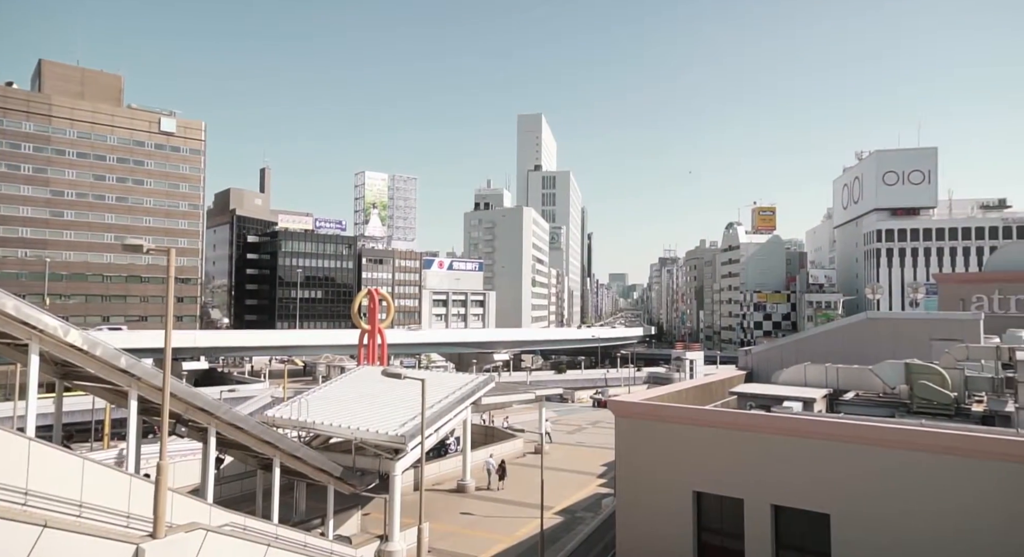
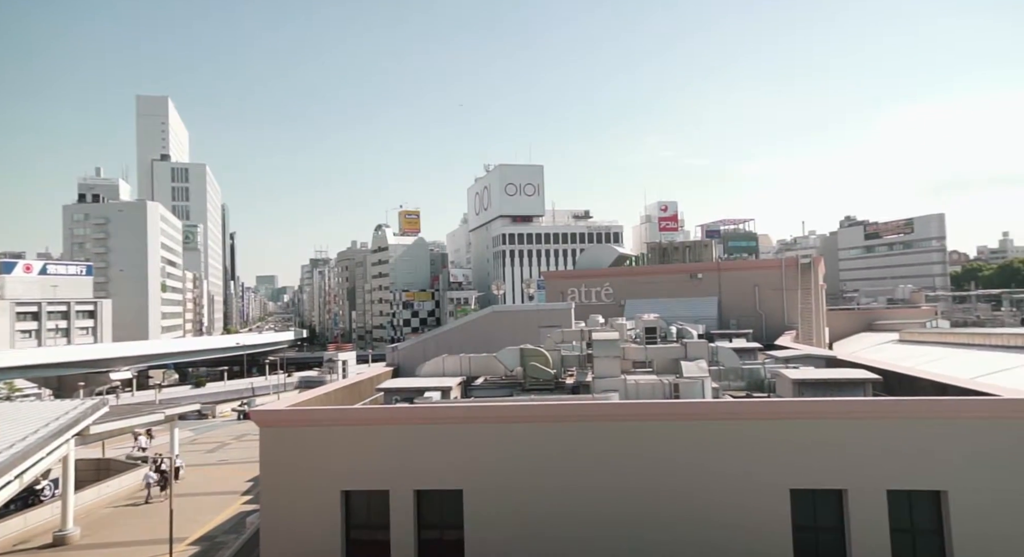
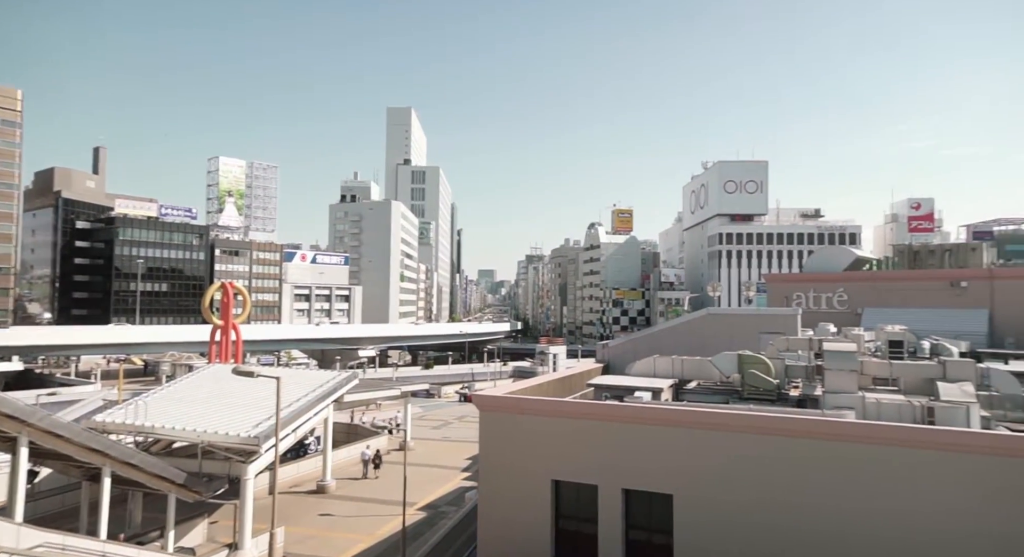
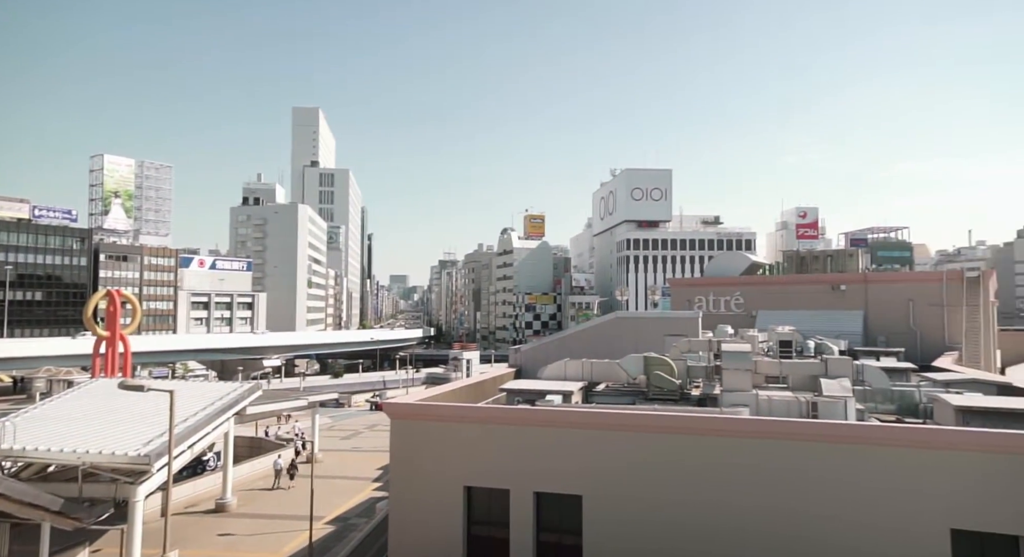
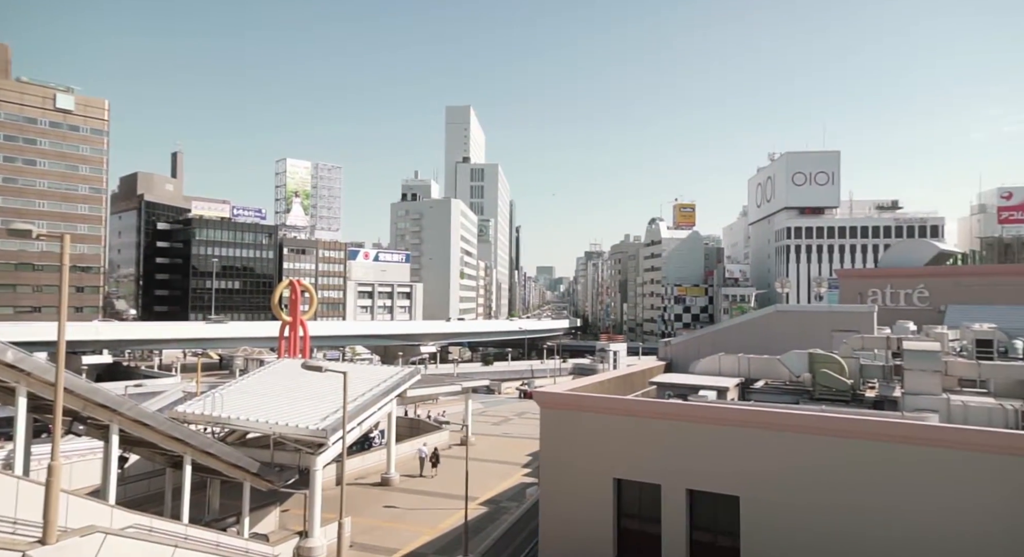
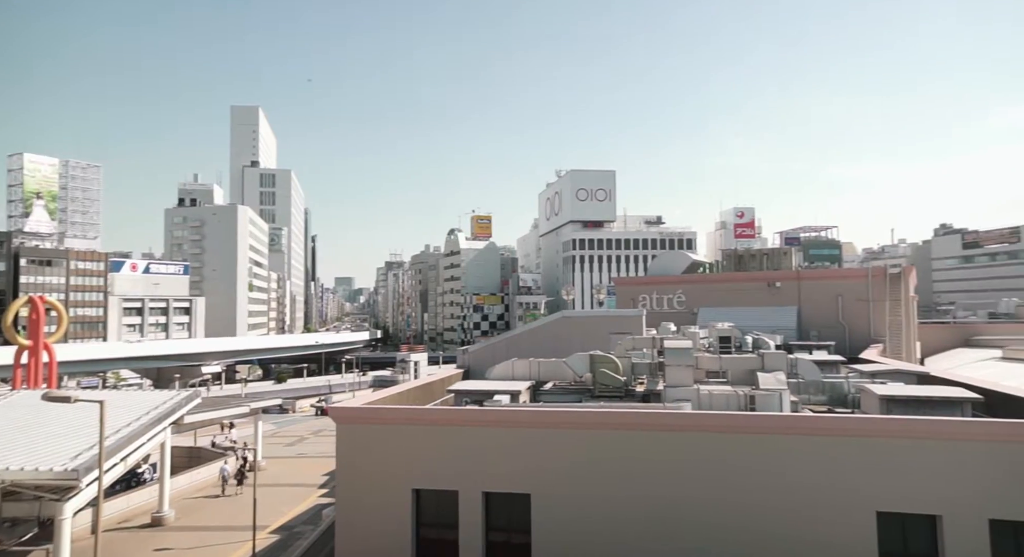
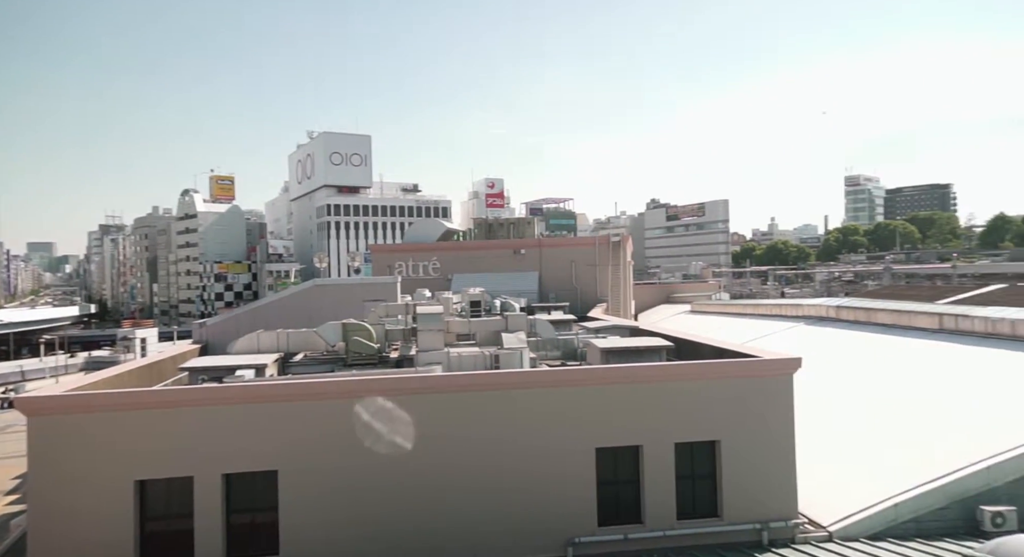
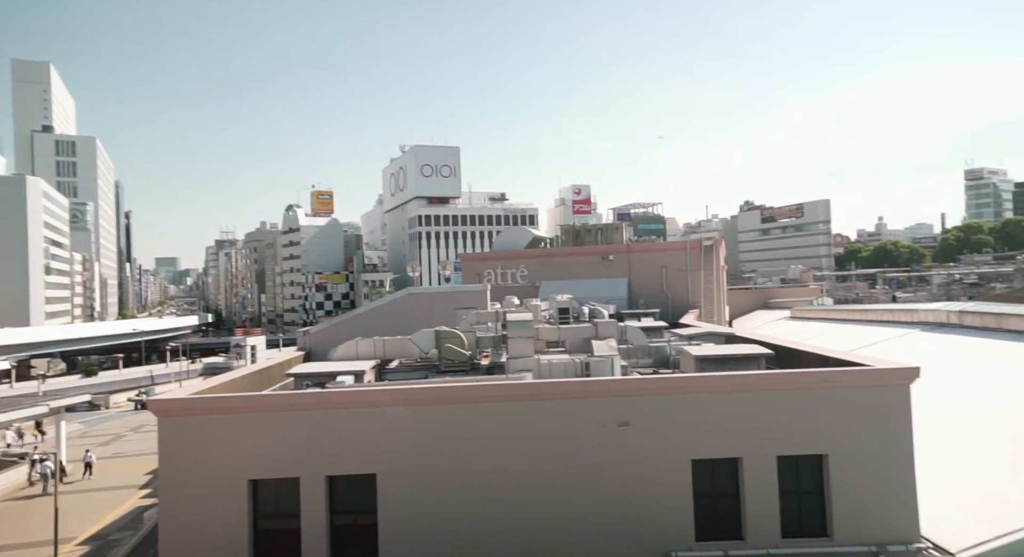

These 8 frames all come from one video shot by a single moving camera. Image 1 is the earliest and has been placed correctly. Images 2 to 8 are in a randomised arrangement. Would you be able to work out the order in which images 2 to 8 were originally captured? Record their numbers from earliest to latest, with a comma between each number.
5, 3, 4, 6, 2, 8, 7
